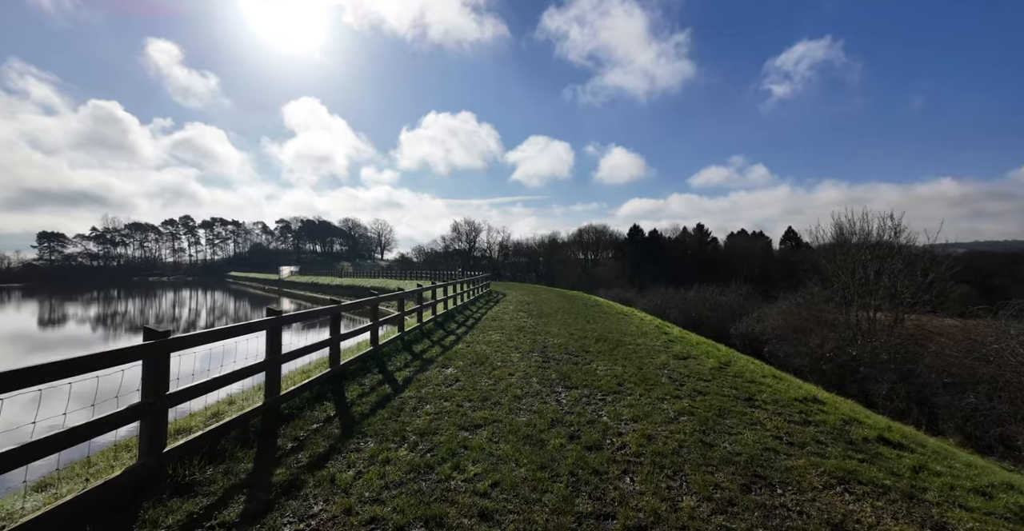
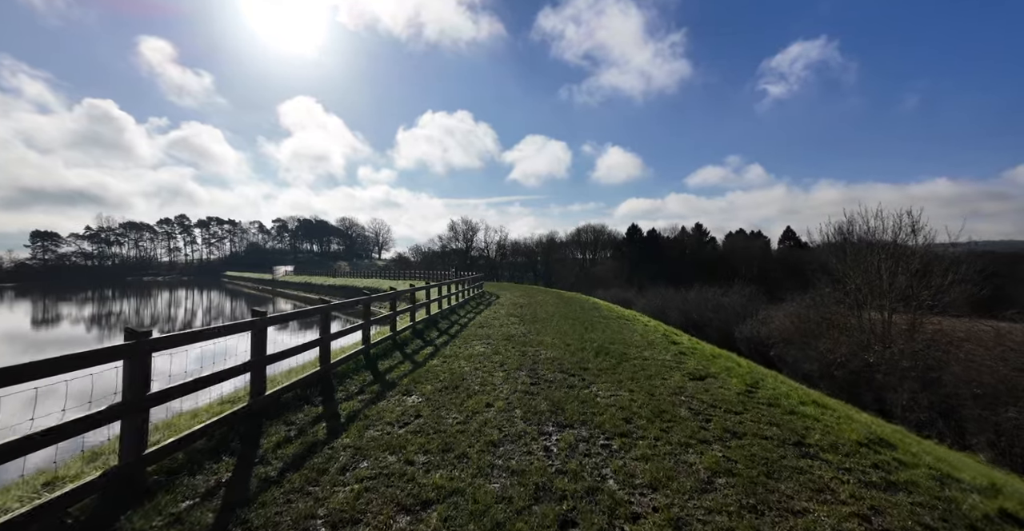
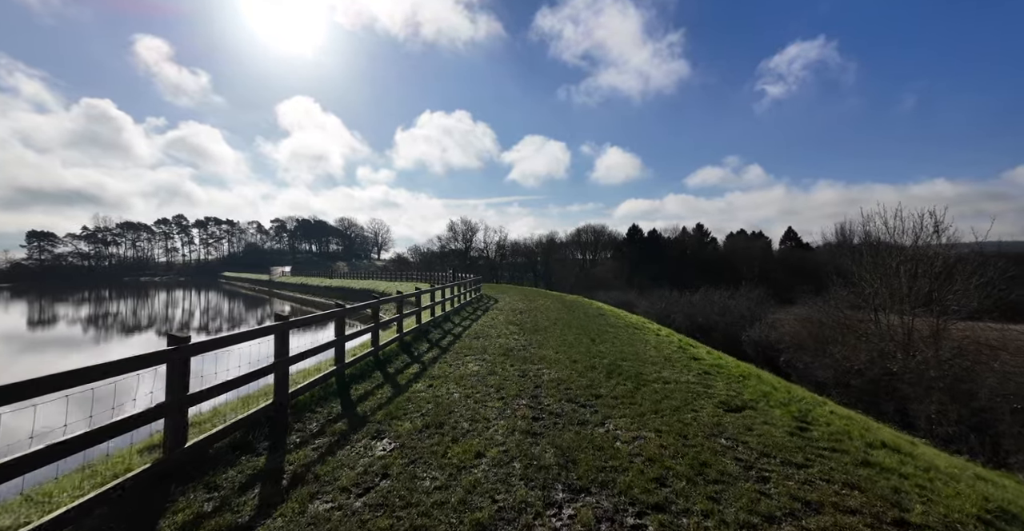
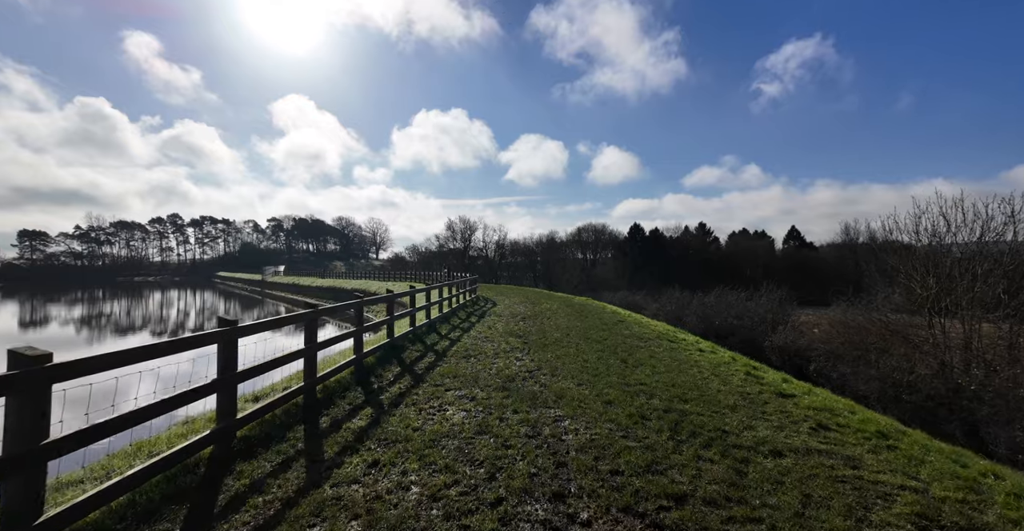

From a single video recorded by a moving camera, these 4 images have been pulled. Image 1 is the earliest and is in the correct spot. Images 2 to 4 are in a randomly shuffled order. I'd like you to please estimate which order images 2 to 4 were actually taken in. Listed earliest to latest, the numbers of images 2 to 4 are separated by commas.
2, 3, 4
